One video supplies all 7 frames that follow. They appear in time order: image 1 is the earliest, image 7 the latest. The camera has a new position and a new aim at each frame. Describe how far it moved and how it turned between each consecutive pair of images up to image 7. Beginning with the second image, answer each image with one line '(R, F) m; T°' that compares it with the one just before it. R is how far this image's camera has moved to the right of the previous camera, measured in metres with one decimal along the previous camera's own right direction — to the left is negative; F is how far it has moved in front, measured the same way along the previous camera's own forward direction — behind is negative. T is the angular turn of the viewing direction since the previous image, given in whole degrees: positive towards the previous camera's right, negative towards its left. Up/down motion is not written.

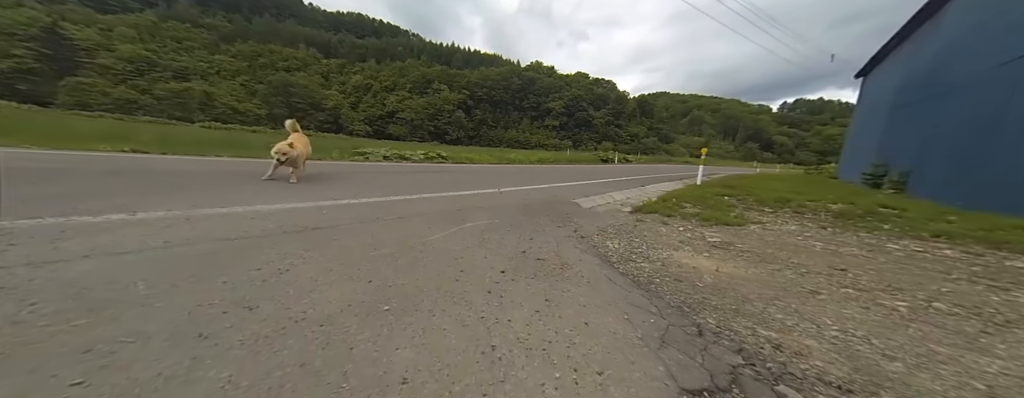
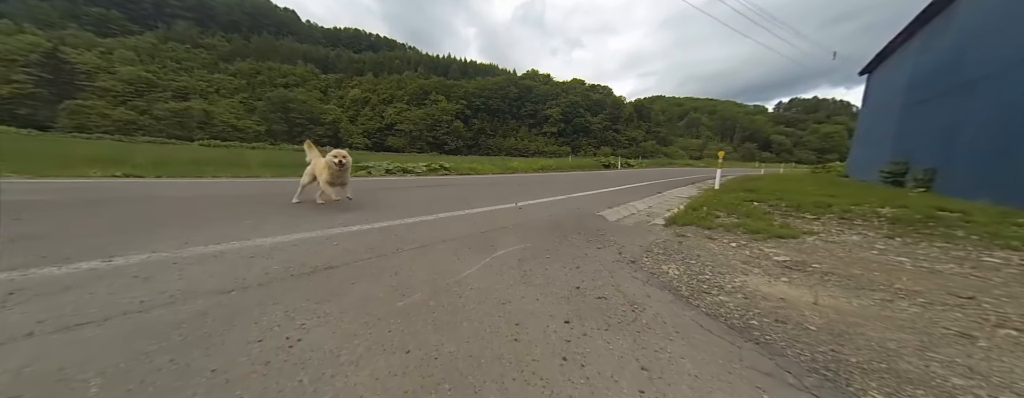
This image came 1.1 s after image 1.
(-0.5, +0.4) m; 0°
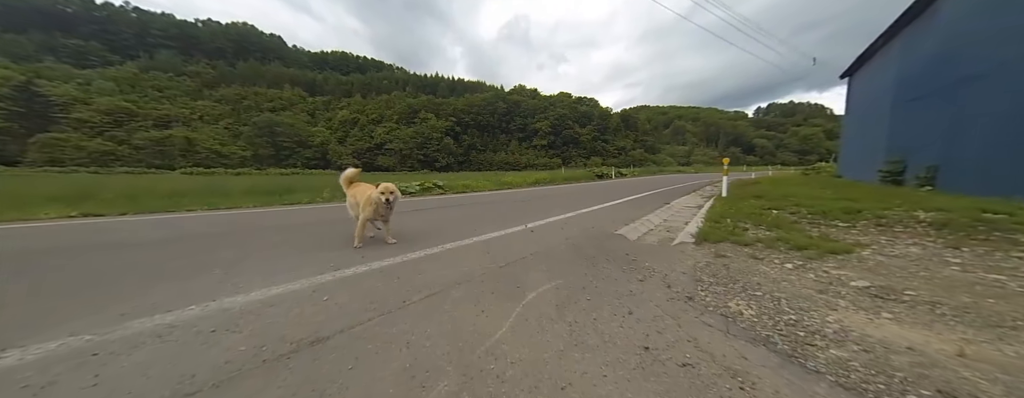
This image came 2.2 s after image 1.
(-0.4, +0.5) m; +2°
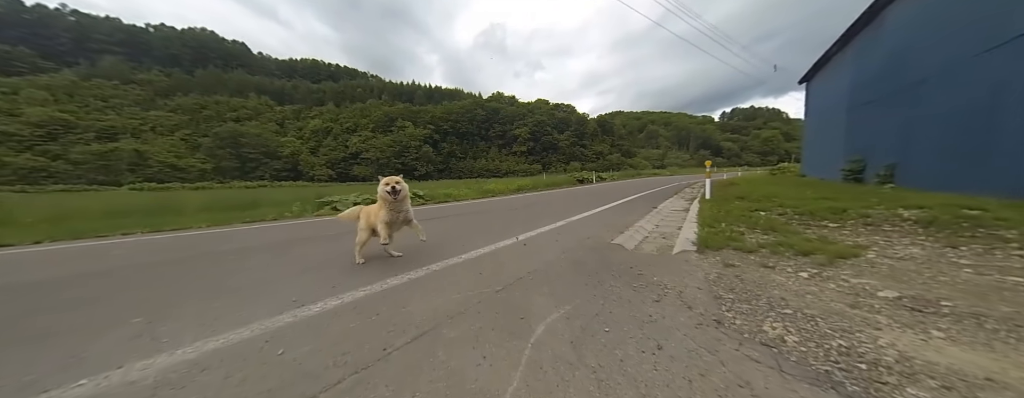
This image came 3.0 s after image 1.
(-0.2, +0.4) m; +4°
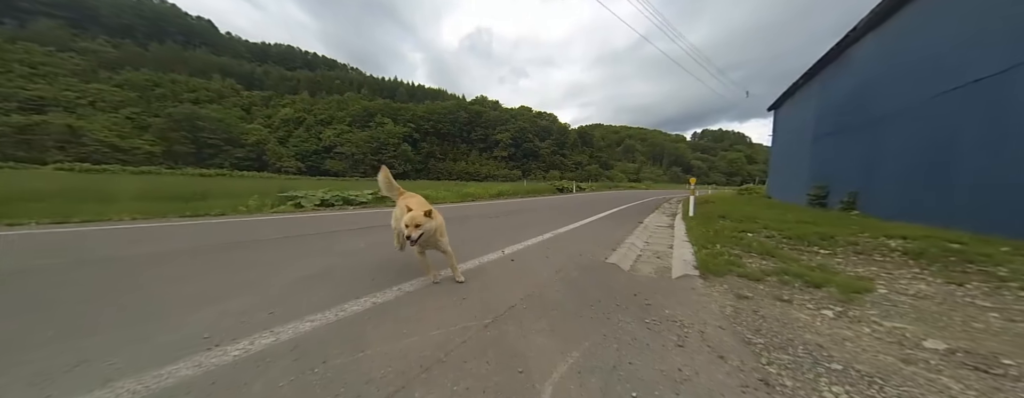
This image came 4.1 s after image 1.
(-0.2, +0.6) m; +5°
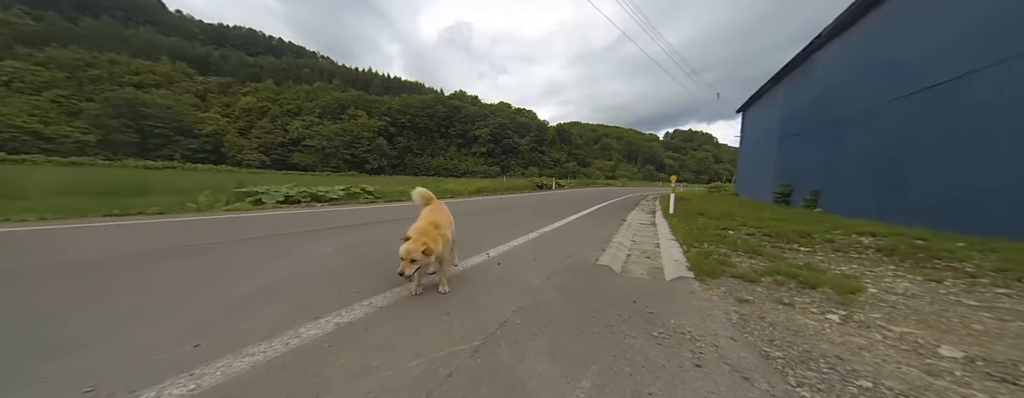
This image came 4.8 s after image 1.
(-0.1, +0.4) m; +5°
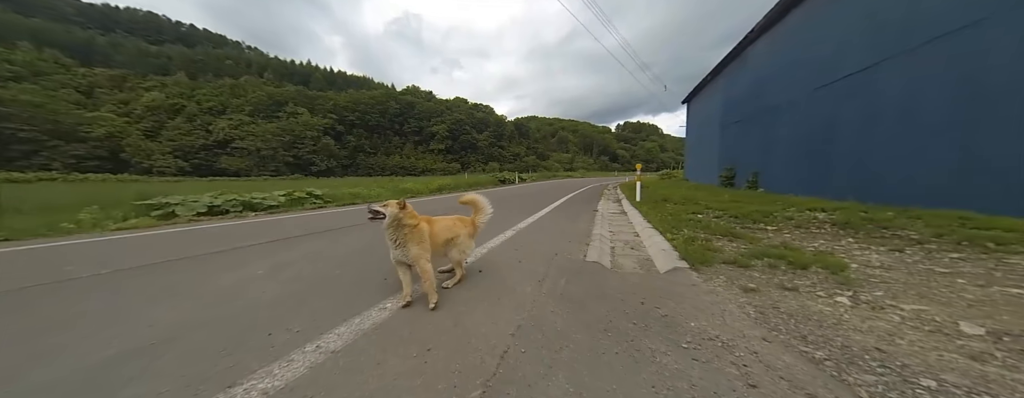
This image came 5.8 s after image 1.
(-0.3, +0.6) m; +8°
